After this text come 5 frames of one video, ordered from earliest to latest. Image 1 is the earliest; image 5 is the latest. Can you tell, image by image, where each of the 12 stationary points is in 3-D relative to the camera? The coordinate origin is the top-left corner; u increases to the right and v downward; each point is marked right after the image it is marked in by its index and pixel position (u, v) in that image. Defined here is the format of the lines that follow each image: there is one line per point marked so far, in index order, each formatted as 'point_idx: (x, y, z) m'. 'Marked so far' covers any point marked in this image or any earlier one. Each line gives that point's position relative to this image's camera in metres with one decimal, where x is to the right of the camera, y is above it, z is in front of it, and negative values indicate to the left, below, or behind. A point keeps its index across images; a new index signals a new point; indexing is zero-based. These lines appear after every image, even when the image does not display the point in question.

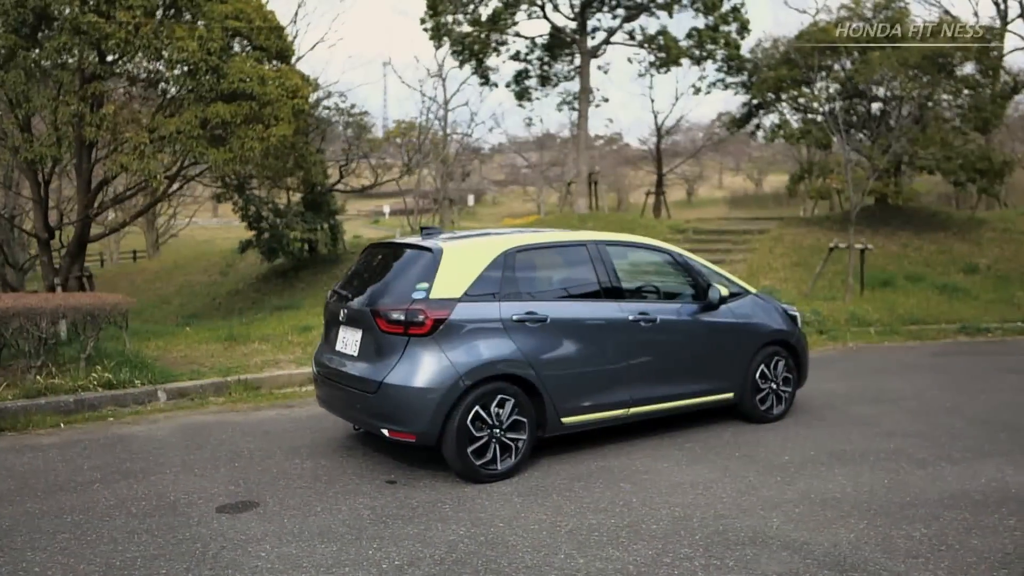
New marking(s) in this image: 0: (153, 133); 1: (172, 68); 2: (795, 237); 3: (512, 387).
0: (-4.5, +1.9, +10.5) m
1: (-4.3, +2.7, +10.5) m
2: (+4.9, +0.9, +14.8) m
3: (0.0, -0.6, +5.2) m
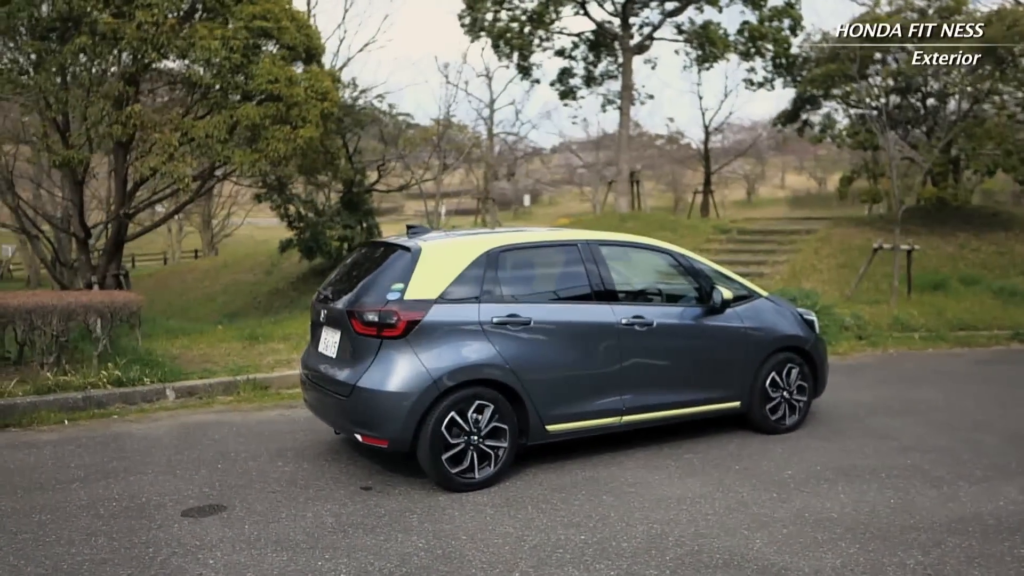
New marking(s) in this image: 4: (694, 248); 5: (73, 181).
0: (-4.2, +1.9, +10.6) m
1: (-4.0, +2.7, +10.6) m
2: (+5.5, +0.8, +14.2) m
3: (-0.1, -0.6, +5.0) m
4: (+3.0, +0.7, +14.3) m
5: (-5.8, +1.4, +11.2) m
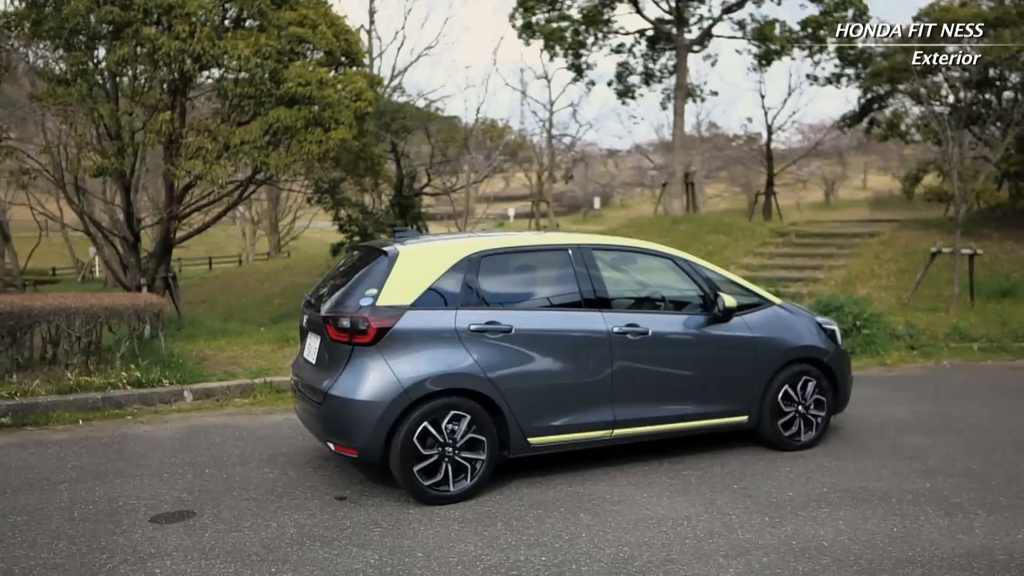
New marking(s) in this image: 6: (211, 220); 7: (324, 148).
0: (-3.7, +1.9, +10.8) m
1: (-3.5, +2.7, +10.7) m
2: (+6.3, +0.7, +13.4) m
3: (-0.2, -0.6, +4.8) m
4: (+3.8, +0.6, +13.8) m
5: (-5.3, +1.4, +11.5) m
6: (-4.2, +1.0, +12.0) m
7: (-2.4, +1.8, +11.0) m
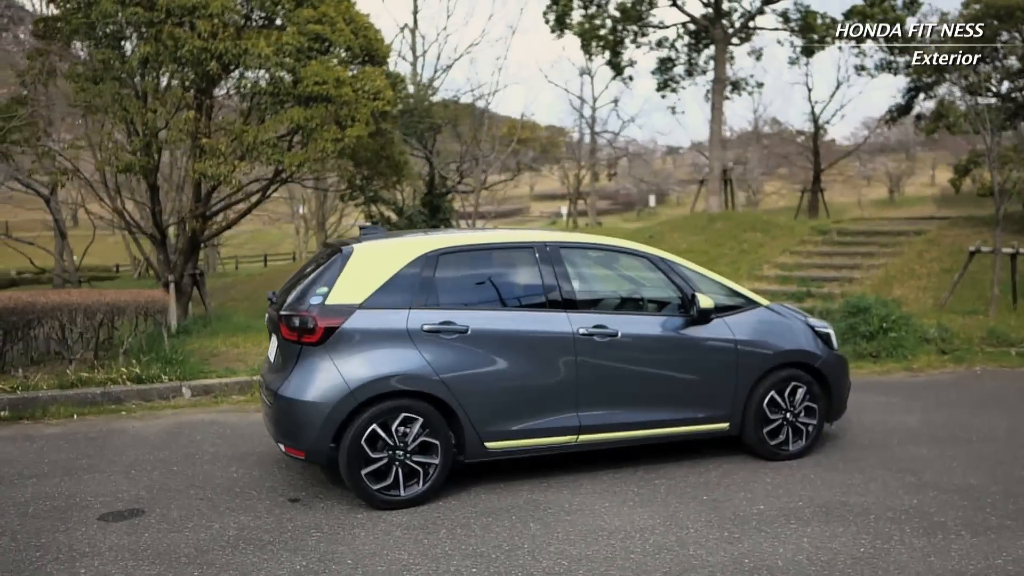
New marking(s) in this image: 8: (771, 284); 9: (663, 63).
0: (-3.5, +1.9, +10.9) m
1: (-3.3, +2.7, +10.8) m
2: (+6.7, +0.7, +12.8) m
3: (-0.5, -0.6, +4.7) m
4: (+4.2, +0.6, +13.3) m
5: (-5.0, +1.4, +11.7) m
6: (-3.9, +1.0, +12.2) m
7: (-2.2, +1.8, +11.0) m
8: (+3.6, +0.1, +11.9) m
9: (+3.2, +4.8, +18.2) m
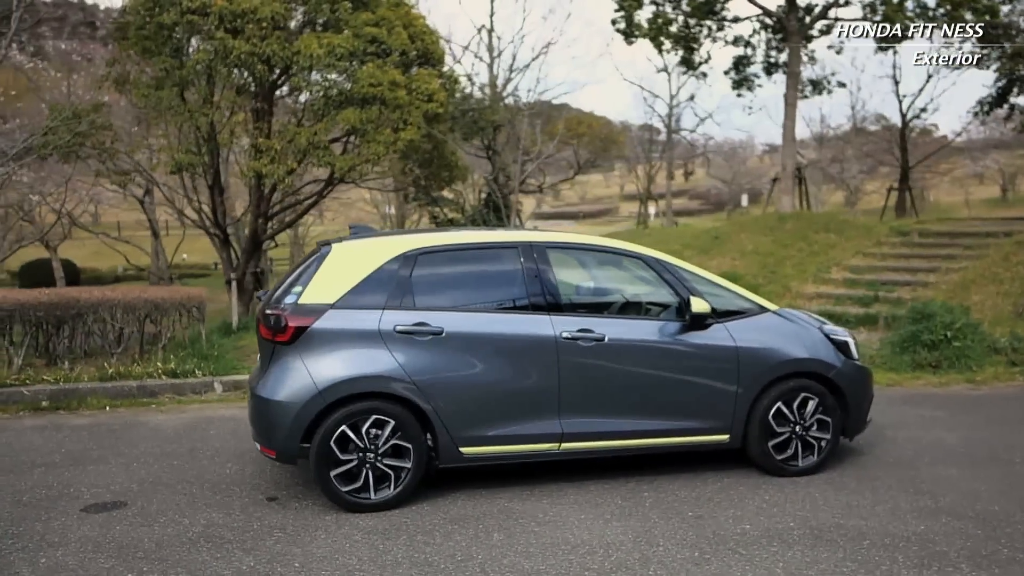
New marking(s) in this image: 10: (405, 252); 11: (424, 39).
0: (-2.9, +1.9, +11.1) m
1: (-2.7, +2.7, +11.0) m
2: (+7.4, +0.7, +11.8) m
3: (-0.6, -0.6, +4.6) m
4: (+5.1, +0.5, +12.6) m
5: (-4.2, +1.4, +12.1) m
6: (-3.1, +1.0, +12.4) m
7: (-1.5, +1.8, +11.0) m
8: (+4.3, 0.0, +11.3) m
9: (+4.7, +4.7, +17.5) m
10: (-0.6, +0.2, +4.8) m
11: (-1.2, +3.5, +11.8) m
